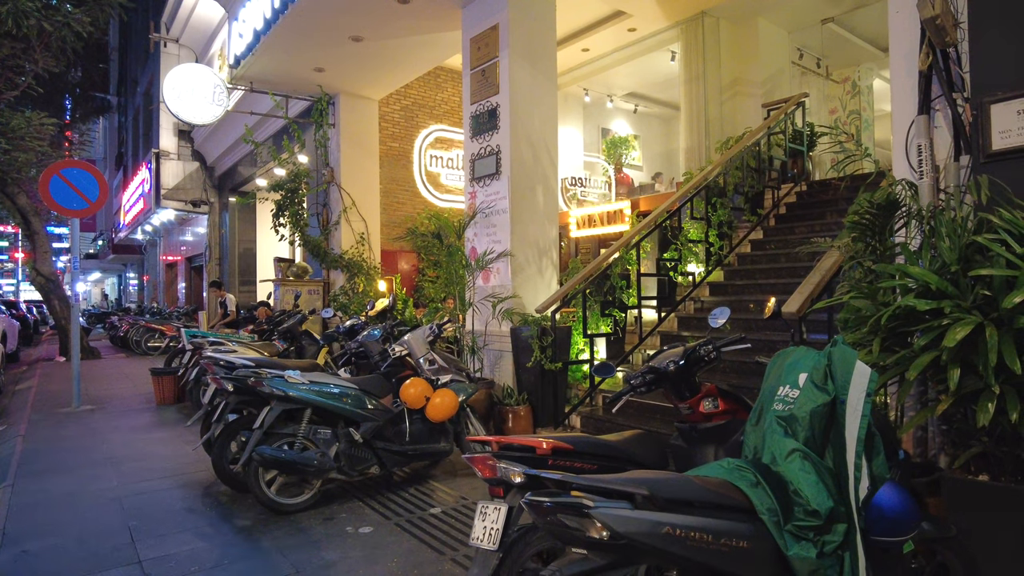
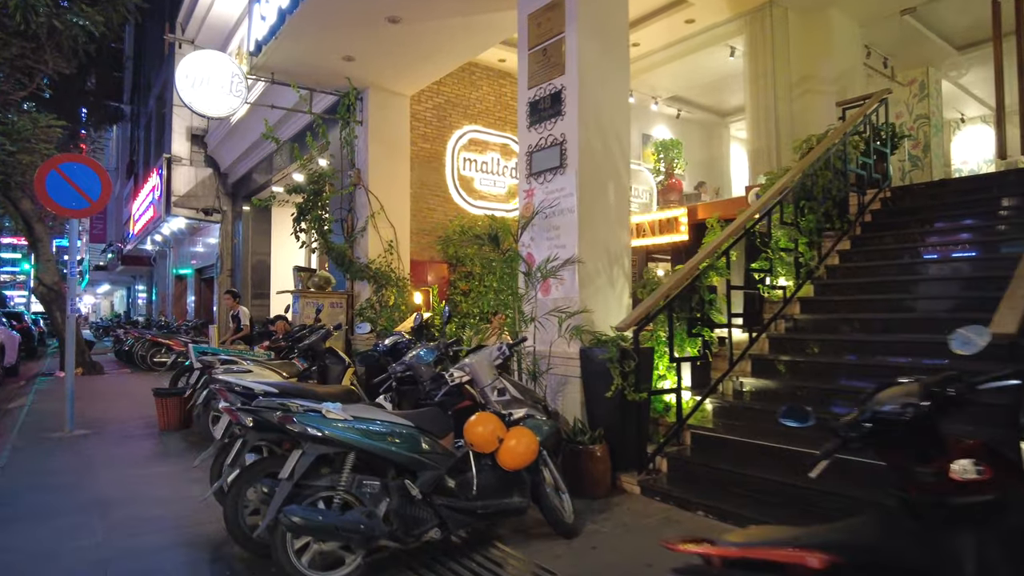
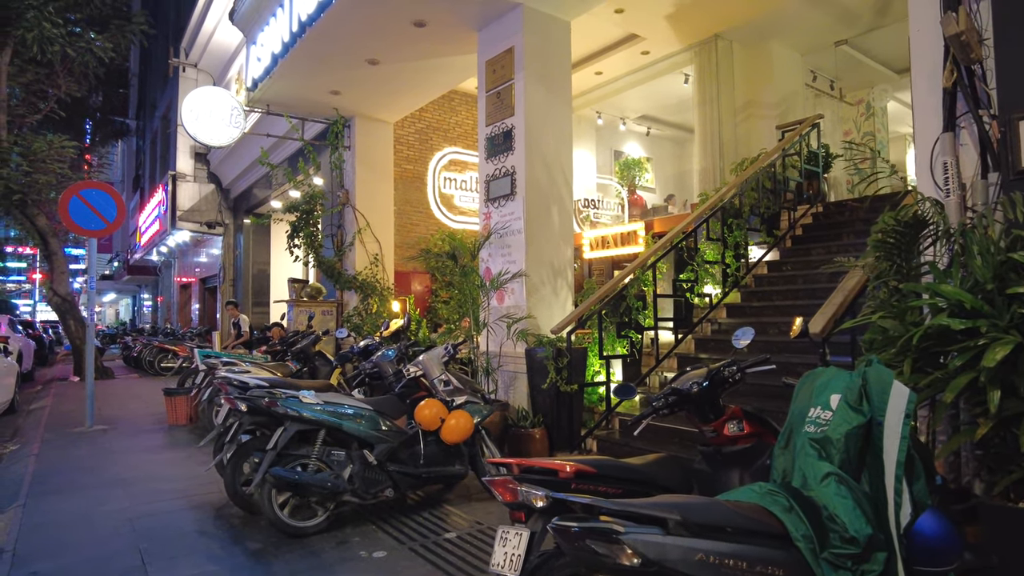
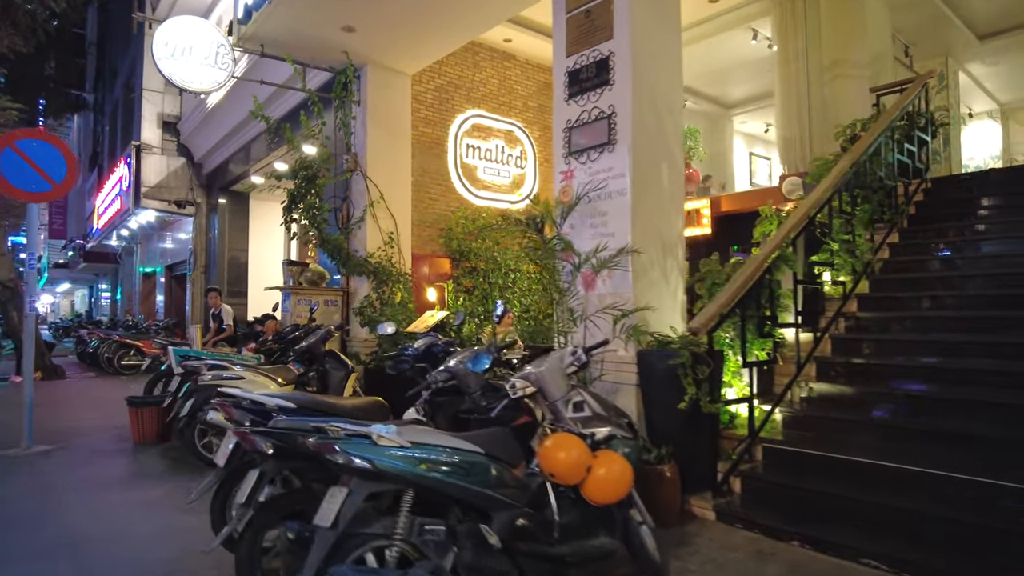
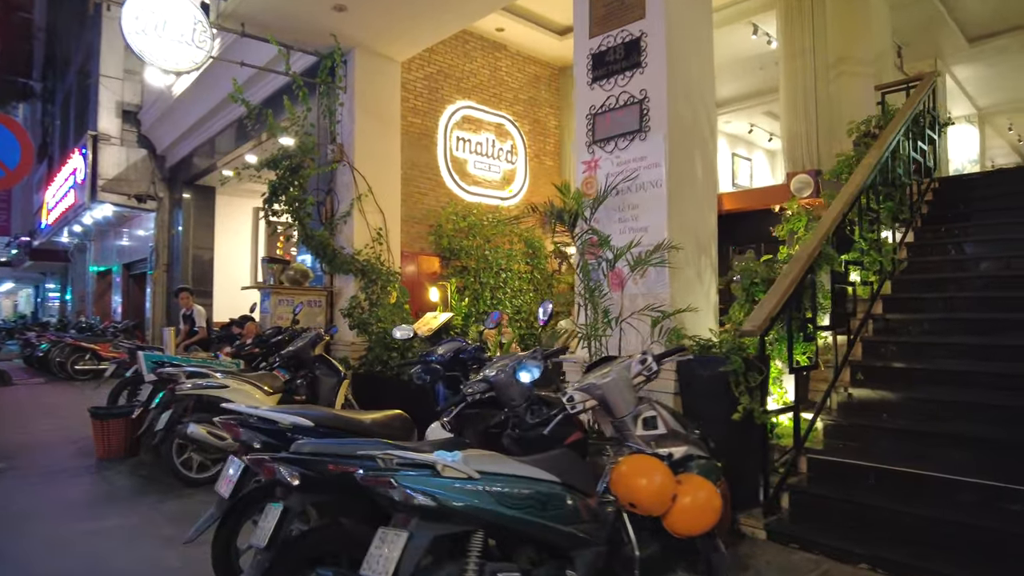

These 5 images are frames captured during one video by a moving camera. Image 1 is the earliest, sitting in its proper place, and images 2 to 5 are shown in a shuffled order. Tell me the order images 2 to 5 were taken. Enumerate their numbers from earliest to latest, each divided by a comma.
3, 2, 4, 5
